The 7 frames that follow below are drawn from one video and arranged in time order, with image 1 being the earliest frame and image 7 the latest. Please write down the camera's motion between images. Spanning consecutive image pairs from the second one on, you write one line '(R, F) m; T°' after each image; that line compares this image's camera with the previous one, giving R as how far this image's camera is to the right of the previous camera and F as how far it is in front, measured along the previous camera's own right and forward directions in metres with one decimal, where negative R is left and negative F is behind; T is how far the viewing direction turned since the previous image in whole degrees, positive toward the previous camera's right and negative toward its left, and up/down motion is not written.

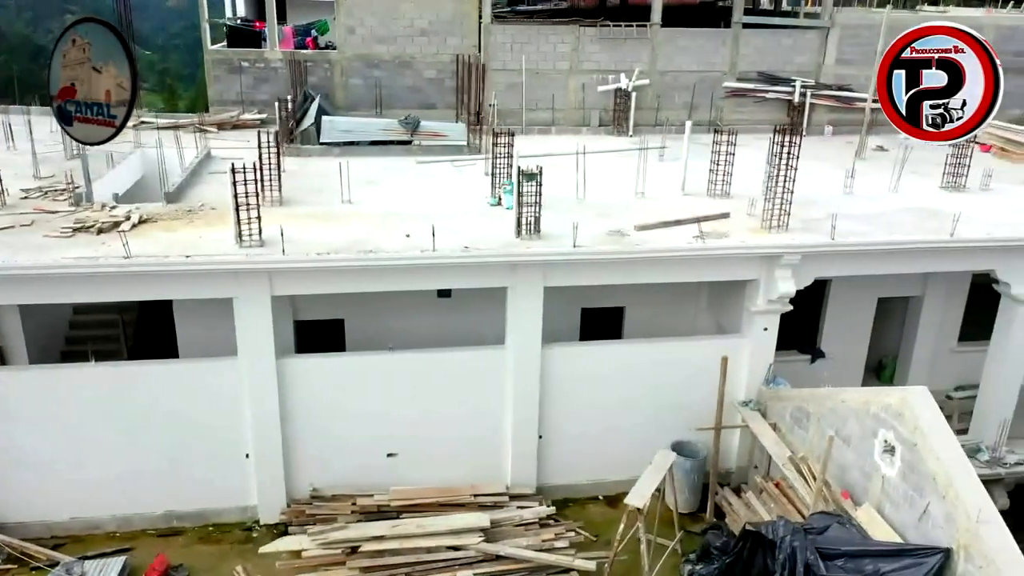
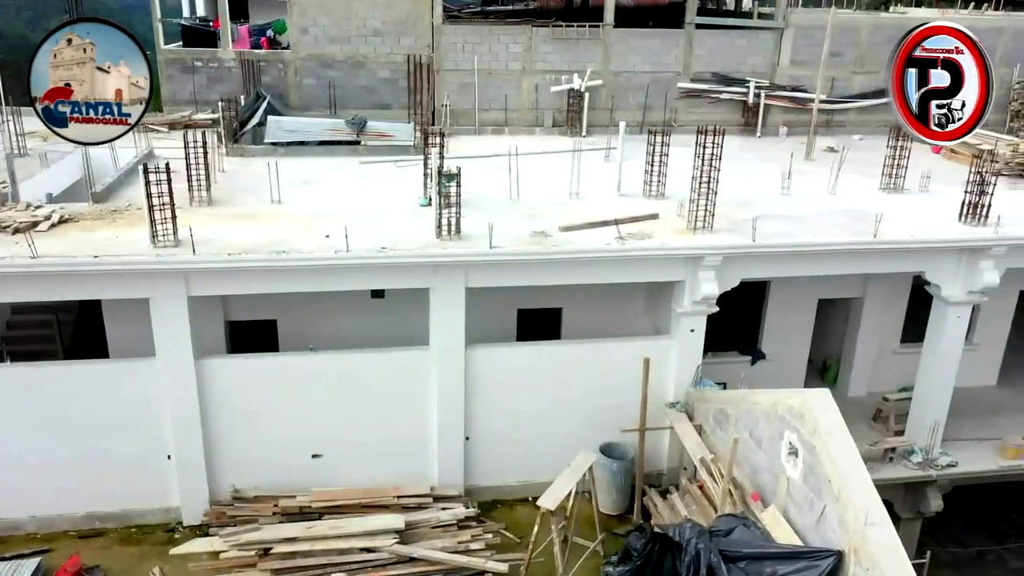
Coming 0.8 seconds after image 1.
(+0.7, 0.0) m; 0°
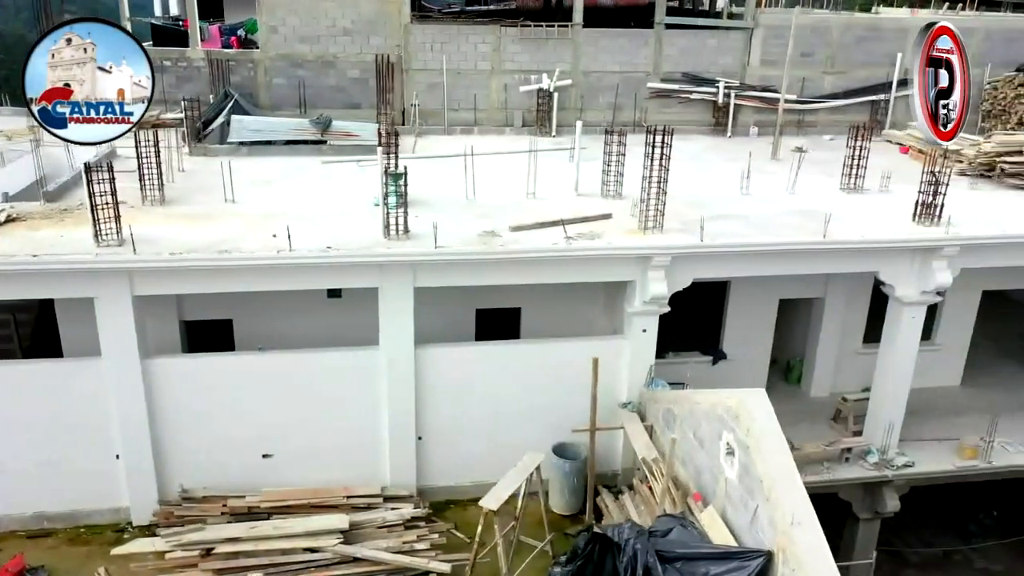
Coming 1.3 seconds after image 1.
(+0.5, 0.0) m; 0°
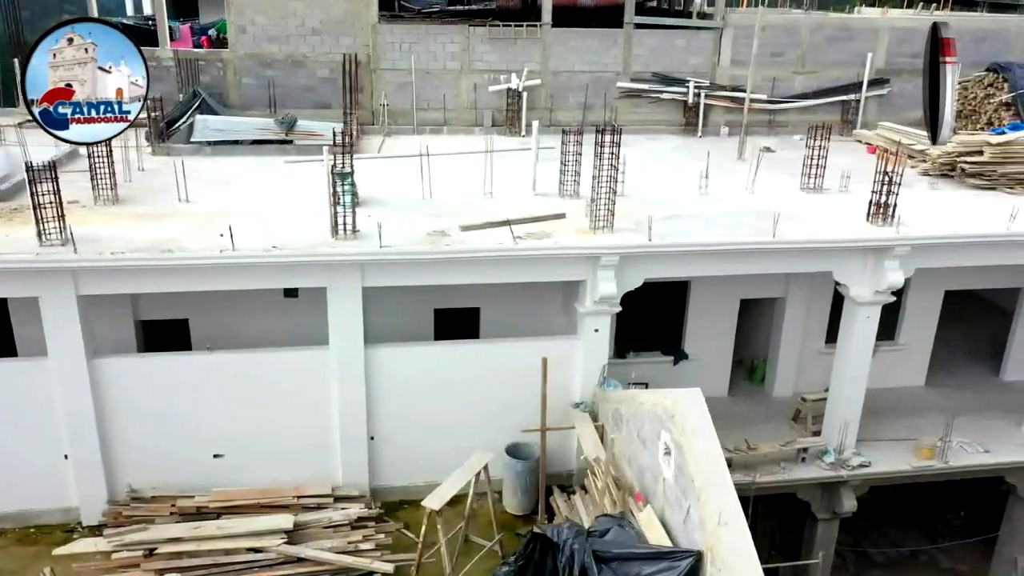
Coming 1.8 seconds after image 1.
(+0.5, 0.0) m; 0°
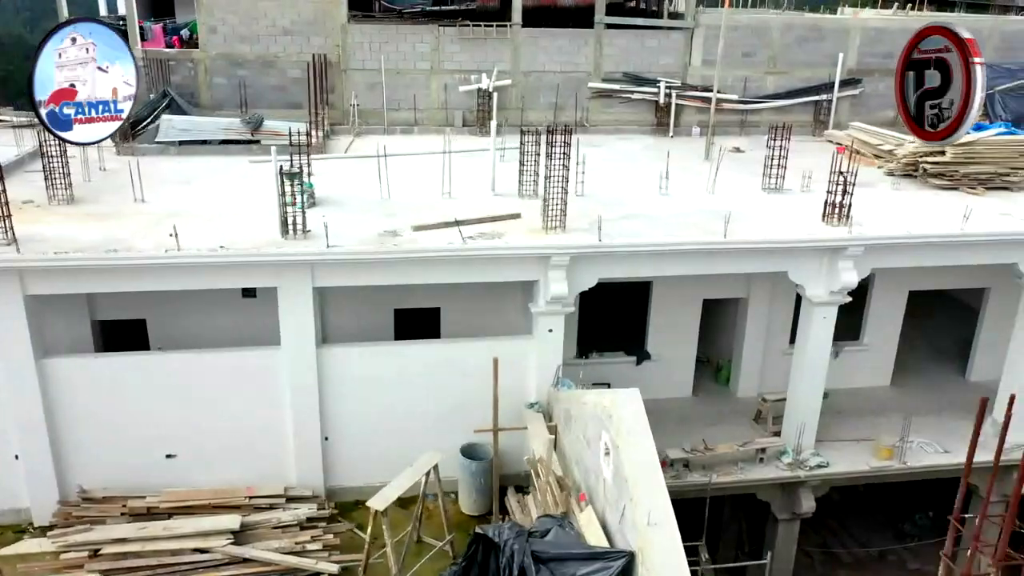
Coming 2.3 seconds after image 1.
(+0.5, 0.0) m; 0°
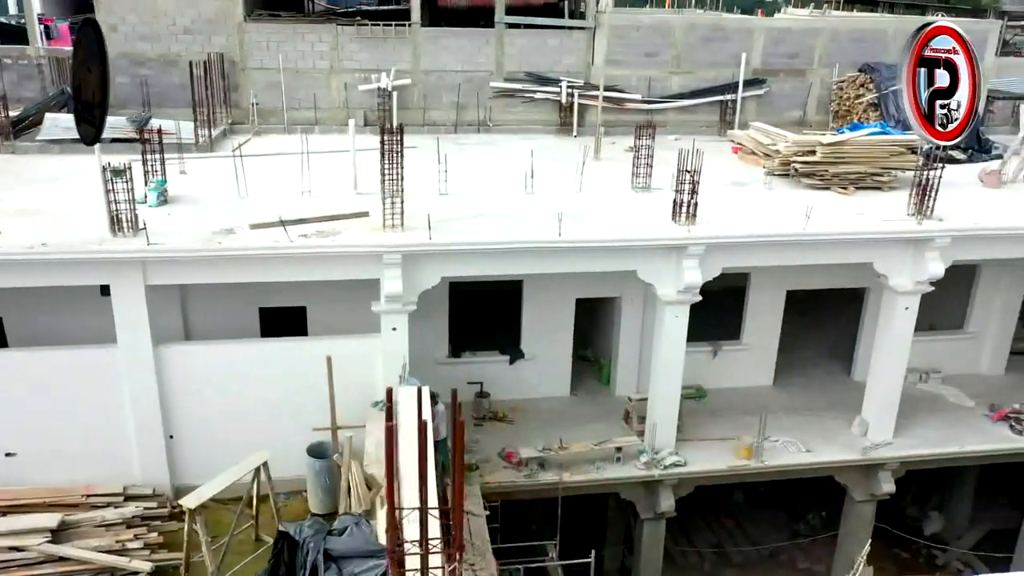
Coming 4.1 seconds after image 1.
(+1.6, 0.0) m; 0°
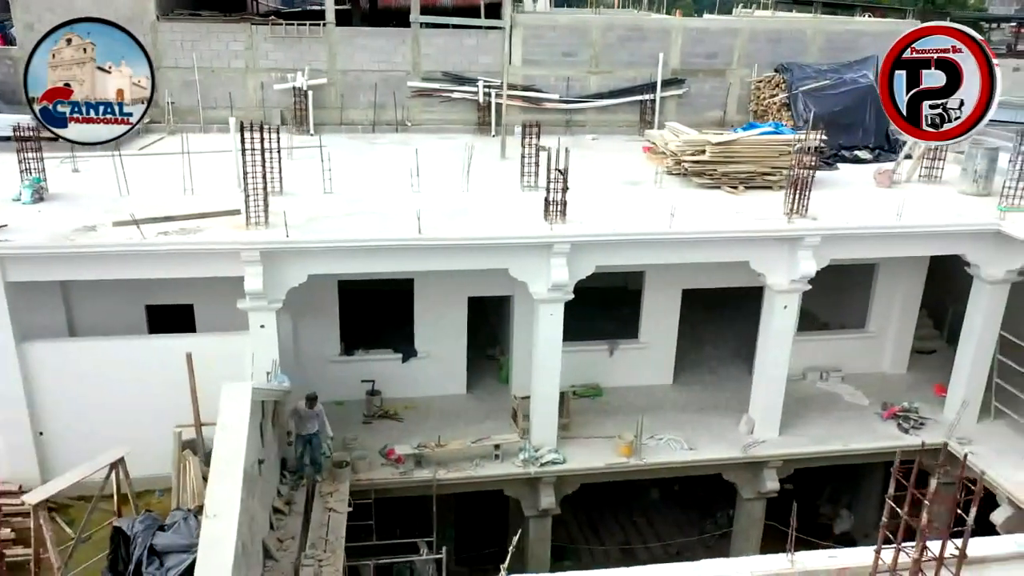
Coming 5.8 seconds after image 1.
(+1.3, -0.1) m; 0°
